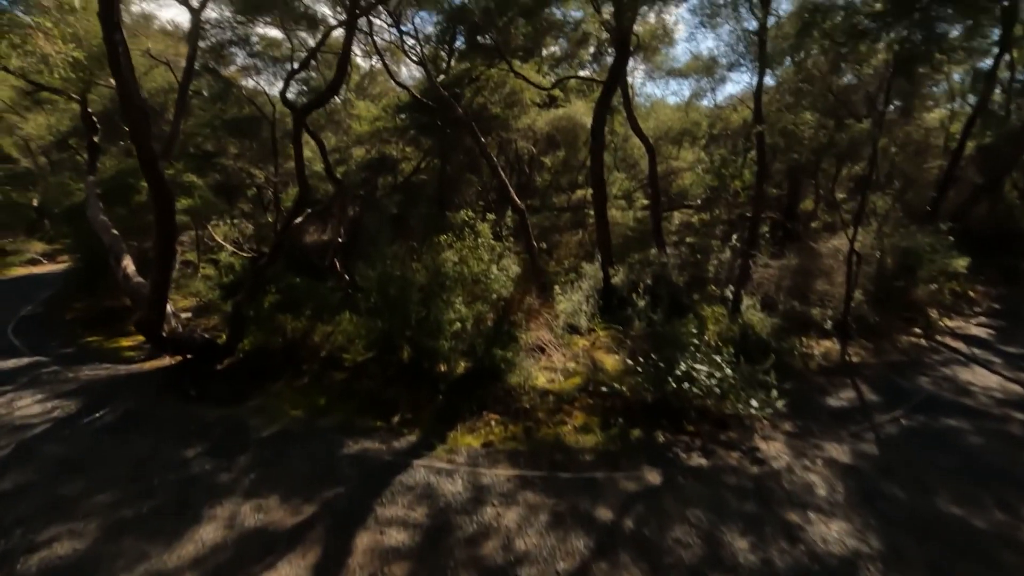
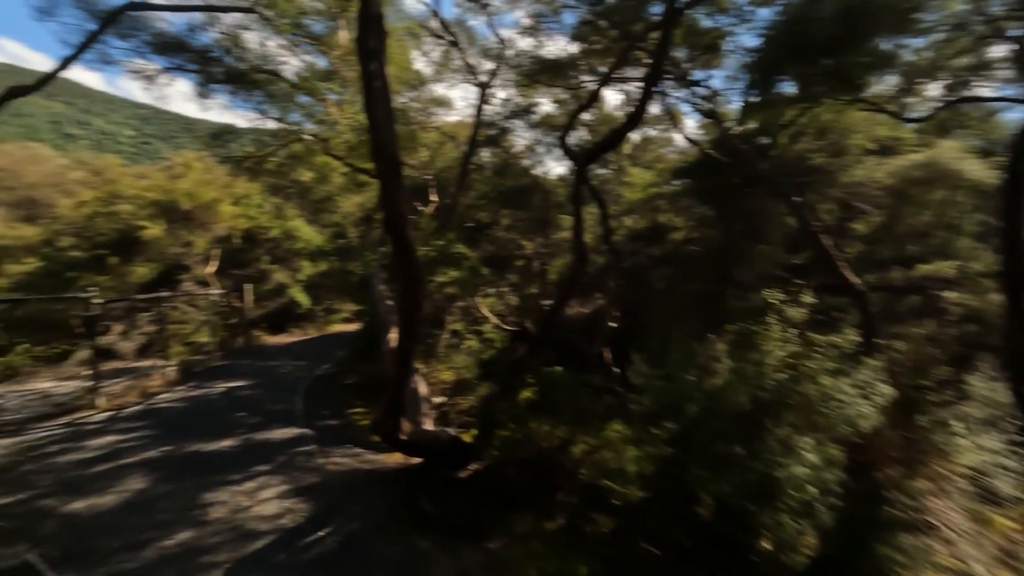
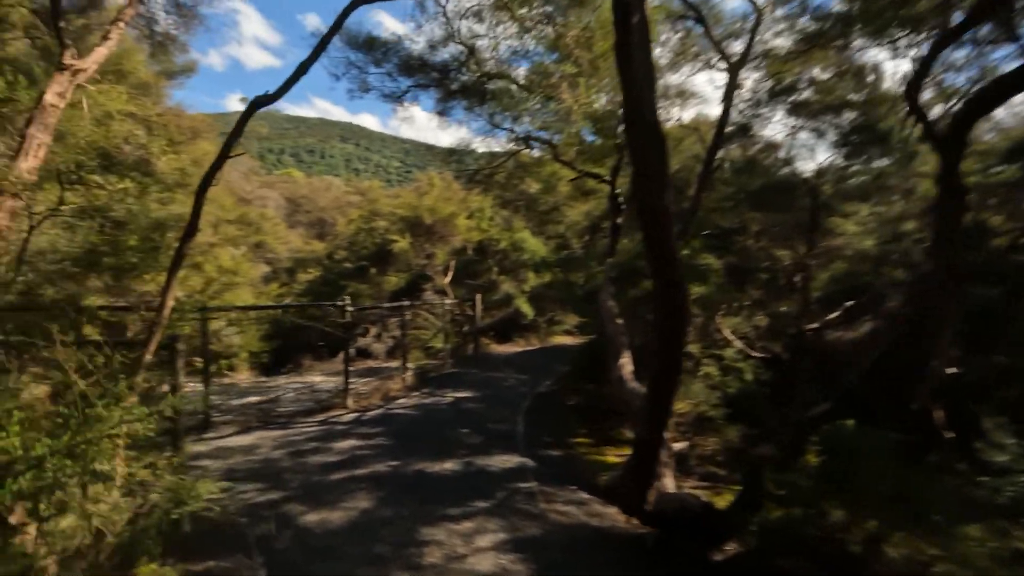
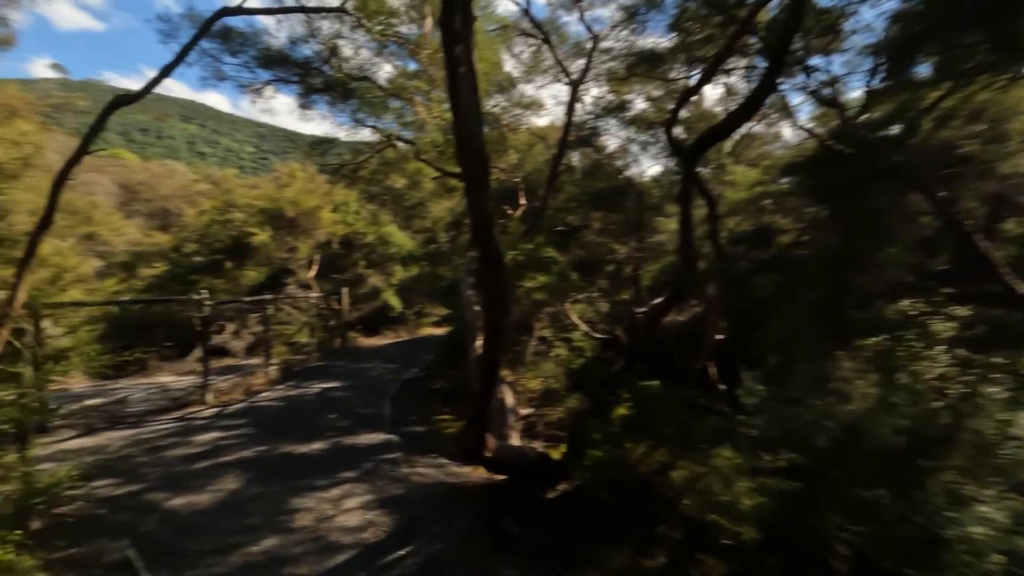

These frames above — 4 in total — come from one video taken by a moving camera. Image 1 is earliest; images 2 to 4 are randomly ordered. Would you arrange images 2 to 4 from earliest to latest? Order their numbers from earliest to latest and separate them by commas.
2, 4, 3
